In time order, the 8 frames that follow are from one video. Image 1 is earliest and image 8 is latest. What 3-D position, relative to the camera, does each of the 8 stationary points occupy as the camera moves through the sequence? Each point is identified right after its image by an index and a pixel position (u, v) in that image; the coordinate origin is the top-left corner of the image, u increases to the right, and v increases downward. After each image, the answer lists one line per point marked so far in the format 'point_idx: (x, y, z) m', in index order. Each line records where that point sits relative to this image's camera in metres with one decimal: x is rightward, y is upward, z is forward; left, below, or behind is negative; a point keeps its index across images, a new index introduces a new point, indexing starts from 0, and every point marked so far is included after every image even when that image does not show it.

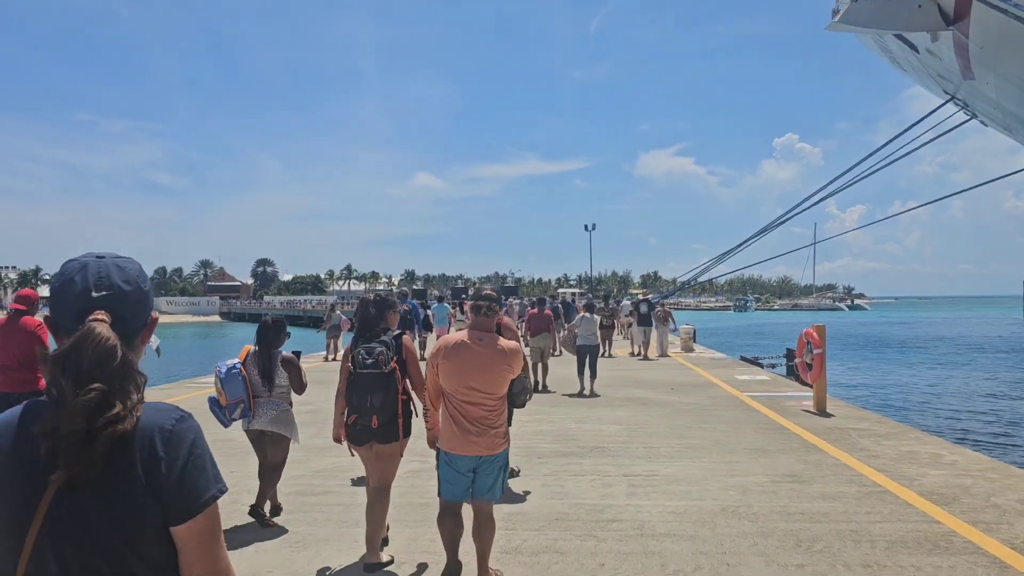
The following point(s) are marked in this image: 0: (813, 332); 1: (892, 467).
0: (+3.4, -0.5, +9.7) m
1: (+2.9, -1.4, +6.5) m
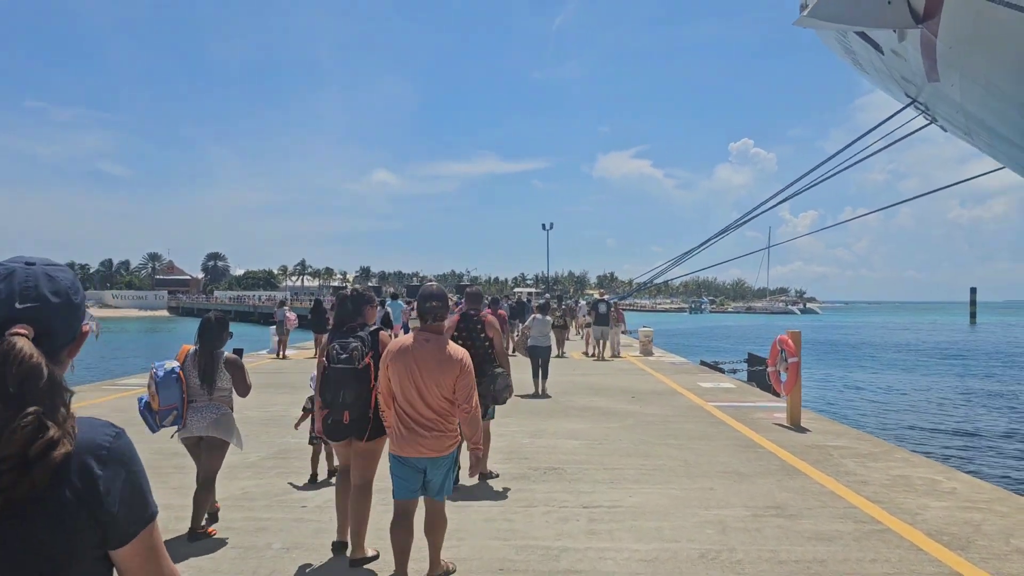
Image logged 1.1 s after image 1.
0: (+2.9, -0.5, +8.9) m
1: (+2.5, -1.4, +5.7) m
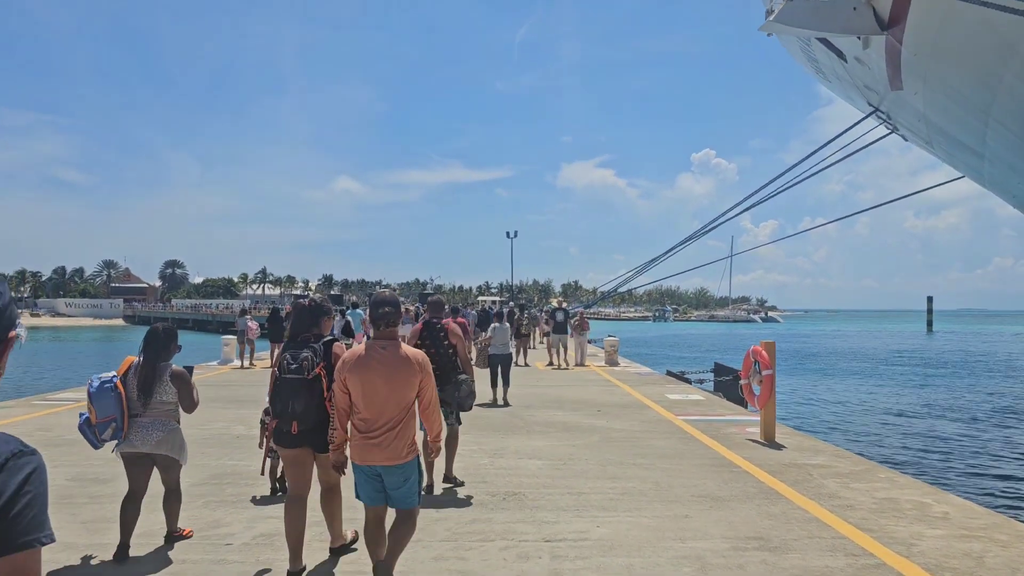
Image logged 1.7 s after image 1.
0: (+2.5, -0.6, +8.5) m
1: (+2.3, -1.5, +5.2) m
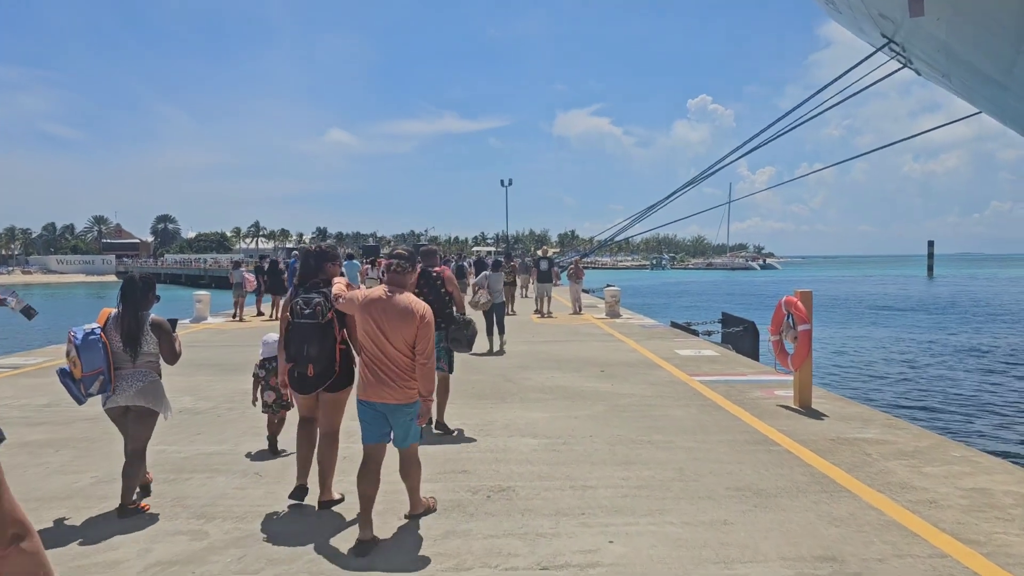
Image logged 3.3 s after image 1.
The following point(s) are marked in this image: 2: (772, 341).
0: (+2.4, -0.1, +7.2) m
1: (+2.2, -1.1, +4.0) m
2: (+2.3, -0.5, +7.4) m
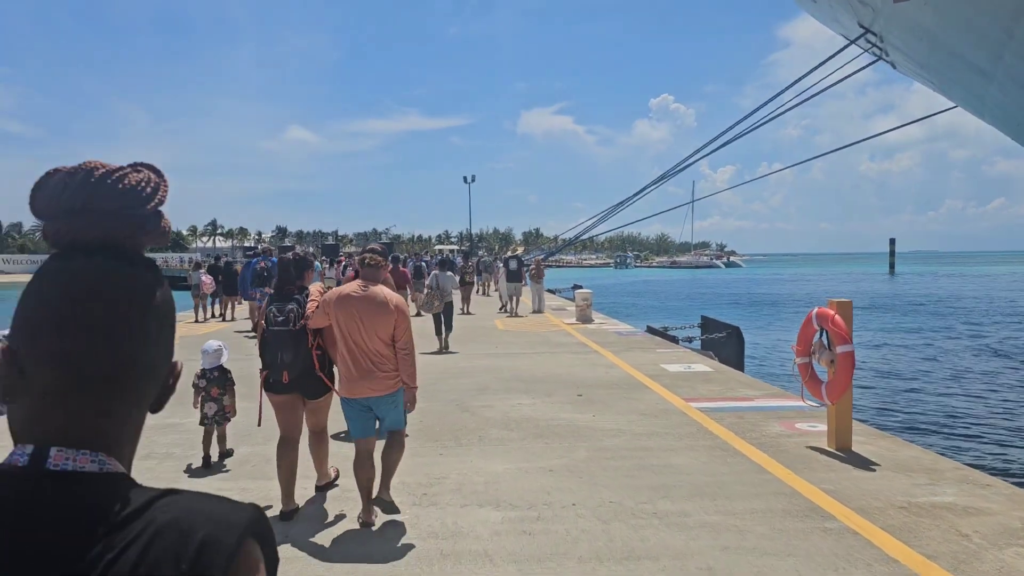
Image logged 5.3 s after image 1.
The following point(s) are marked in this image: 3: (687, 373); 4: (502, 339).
0: (+2.1, -0.2, +5.6) m
1: (+2.0, -1.2, +2.4) m
2: (+2.0, -0.5, +5.9) m
3: (+1.9, -0.9, +9.2) m
4: (-0.2, -0.8, +13.2) m
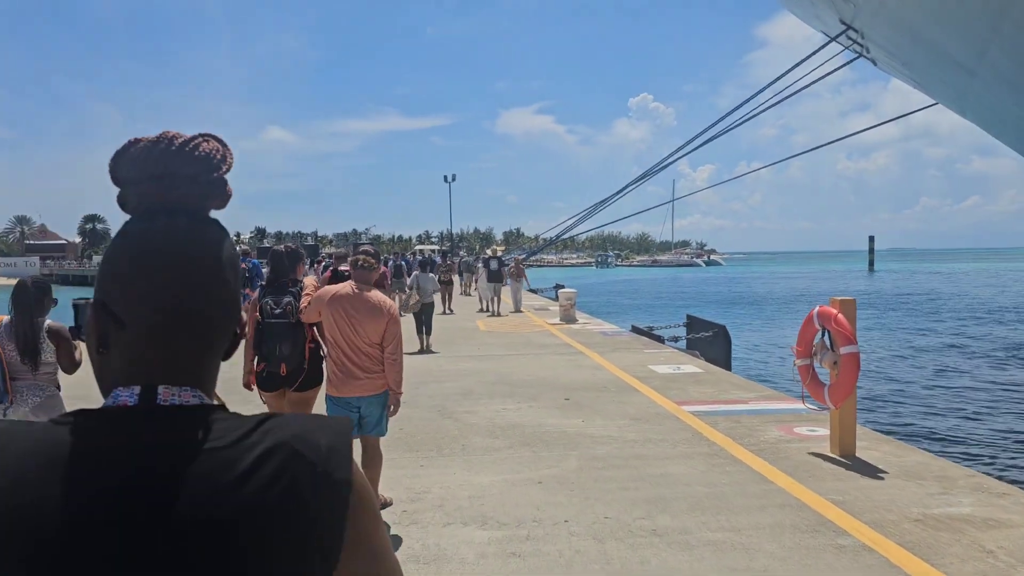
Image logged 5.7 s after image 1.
0: (+2.0, -0.2, +5.3) m
1: (+2.0, -1.2, +2.1) m
2: (+1.9, -0.5, +5.6) m
3: (+1.8, -0.9, +8.9) m
4: (-0.4, -0.8, +12.8) m
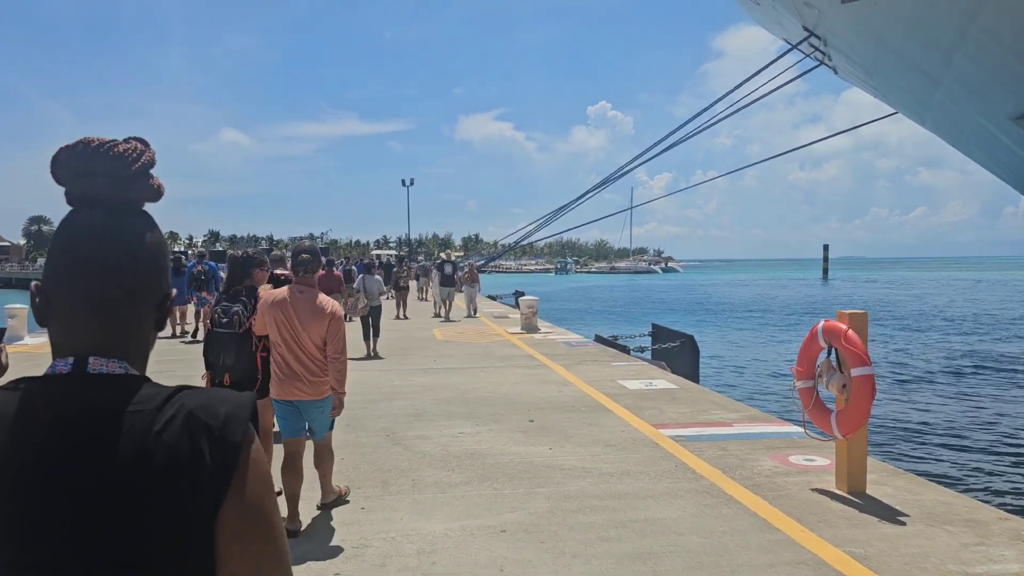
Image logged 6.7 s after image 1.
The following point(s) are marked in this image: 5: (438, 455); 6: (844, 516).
0: (+1.8, -0.2, +4.6) m
1: (+2.0, -1.2, +1.4) m
2: (+1.7, -0.6, +4.9) m
3: (+1.3, -1.0, +8.2) m
4: (-1.0, -0.9, +12.0) m
5: (-0.5, -1.1, +5.6) m
6: (+1.7, -1.2, +4.2) m
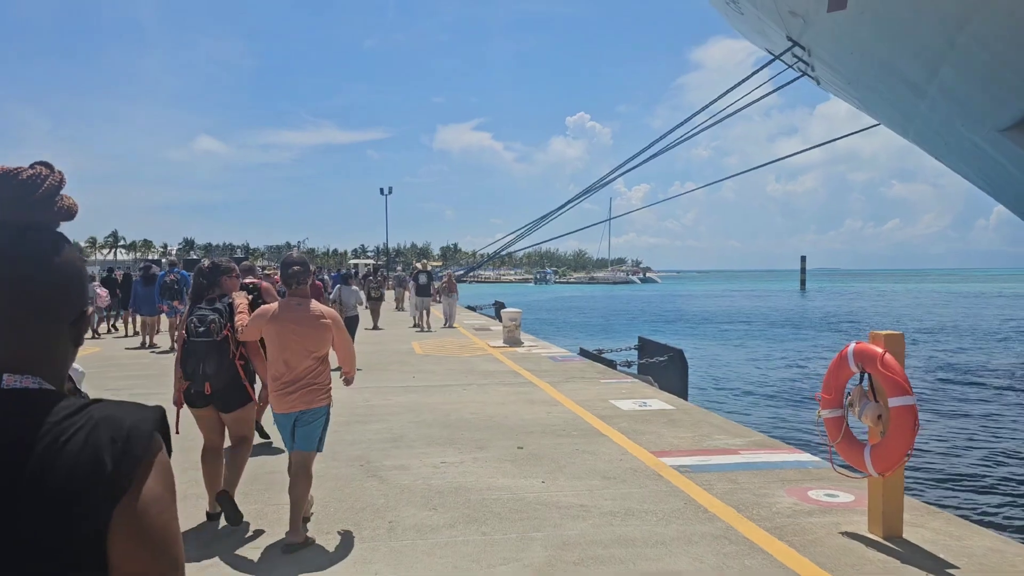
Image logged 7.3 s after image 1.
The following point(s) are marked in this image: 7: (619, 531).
0: (+1.7, -0.3, +4.1) m
1: (+2.0, -1.3, +0.9) m
2: (+1.6, -0.7, +4.3) m
3: (+1.2, -1.1, +7.6) m
4: (-1.3, -1.1, +11.4) m
5: (-0.6, -1.2, +5.0) m
6: (+1.6, -1.2, +3.6) m
7: (+0.5, -1.2, +4.3) m
